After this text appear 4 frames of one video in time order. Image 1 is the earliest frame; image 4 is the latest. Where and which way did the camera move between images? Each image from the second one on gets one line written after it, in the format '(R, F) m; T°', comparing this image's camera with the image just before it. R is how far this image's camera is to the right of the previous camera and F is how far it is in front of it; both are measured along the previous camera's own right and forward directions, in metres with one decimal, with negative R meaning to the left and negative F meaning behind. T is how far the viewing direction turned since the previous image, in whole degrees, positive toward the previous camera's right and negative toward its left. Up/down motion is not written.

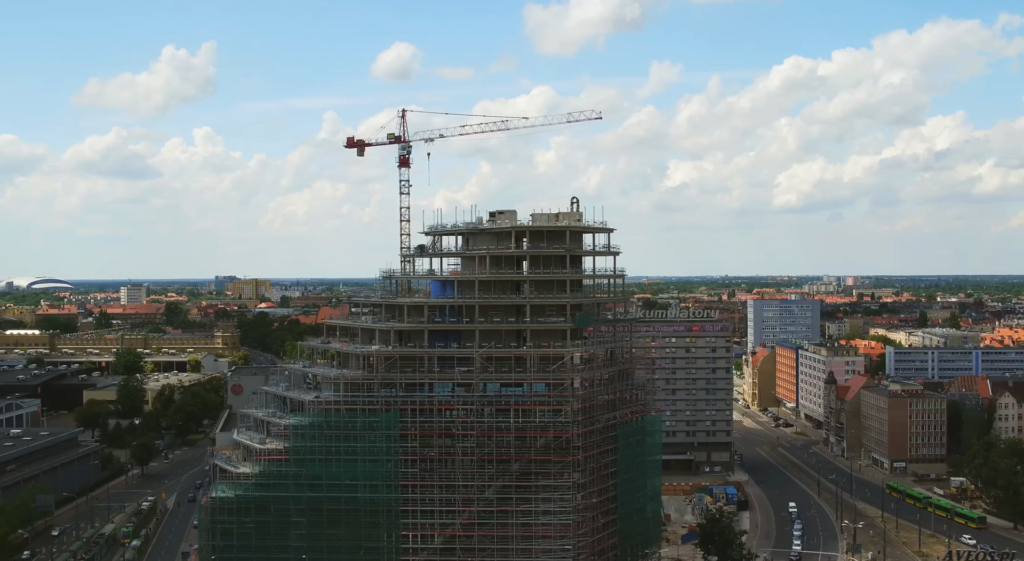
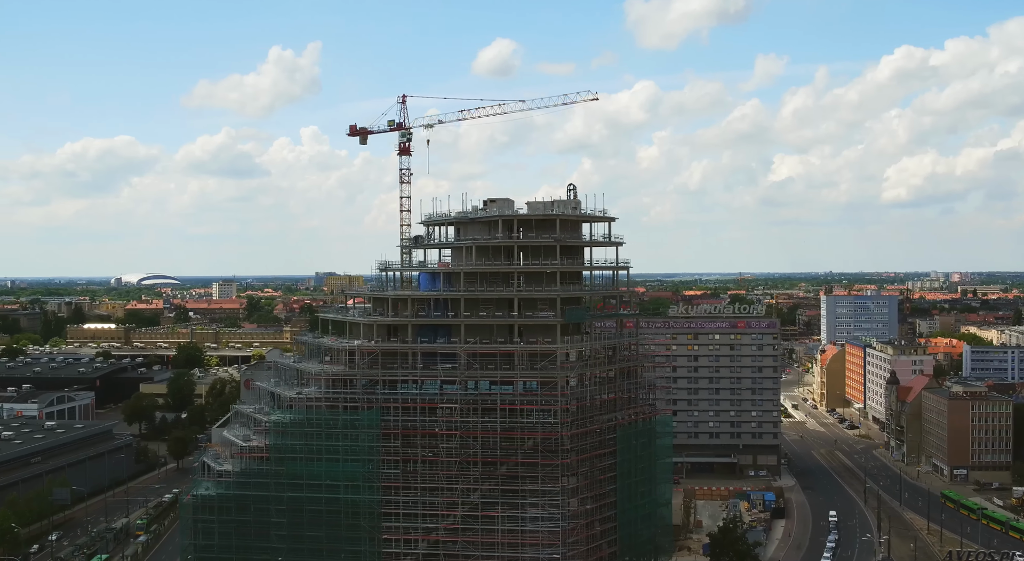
(+4.4, +2.9) m; -5°
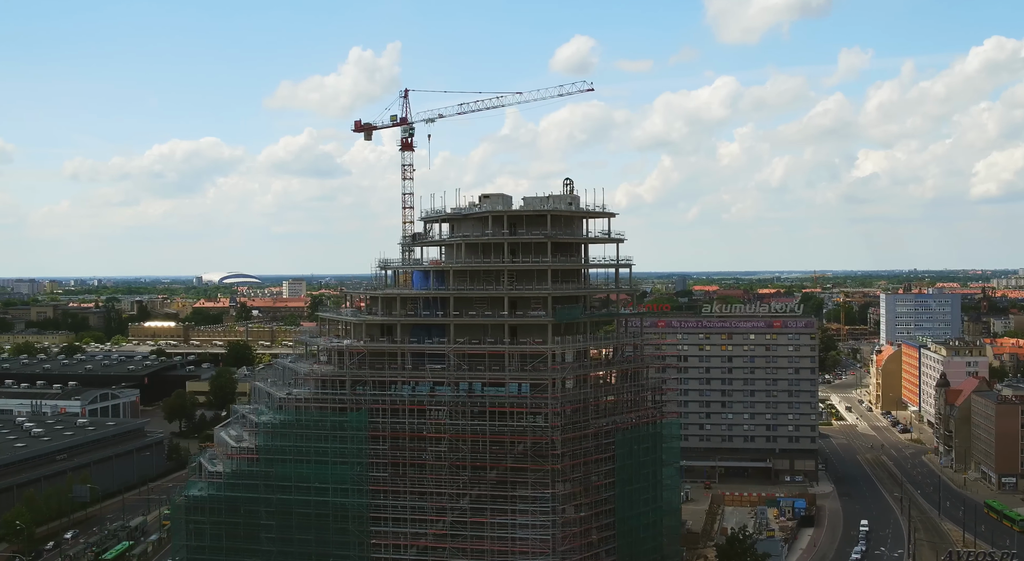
(+3.3, +1.6) m; -4°
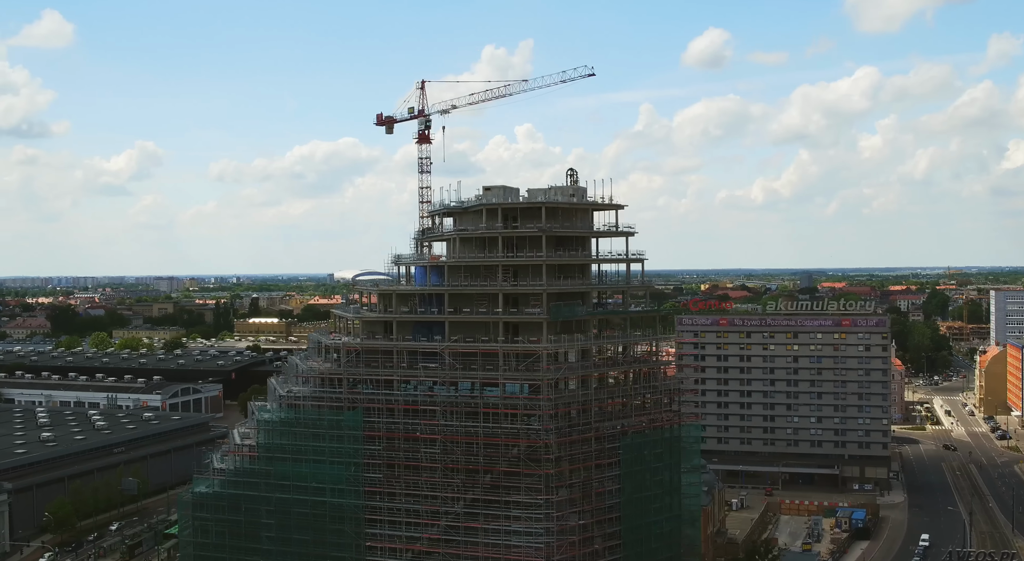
(+5.0, +1.9) m; -7°
